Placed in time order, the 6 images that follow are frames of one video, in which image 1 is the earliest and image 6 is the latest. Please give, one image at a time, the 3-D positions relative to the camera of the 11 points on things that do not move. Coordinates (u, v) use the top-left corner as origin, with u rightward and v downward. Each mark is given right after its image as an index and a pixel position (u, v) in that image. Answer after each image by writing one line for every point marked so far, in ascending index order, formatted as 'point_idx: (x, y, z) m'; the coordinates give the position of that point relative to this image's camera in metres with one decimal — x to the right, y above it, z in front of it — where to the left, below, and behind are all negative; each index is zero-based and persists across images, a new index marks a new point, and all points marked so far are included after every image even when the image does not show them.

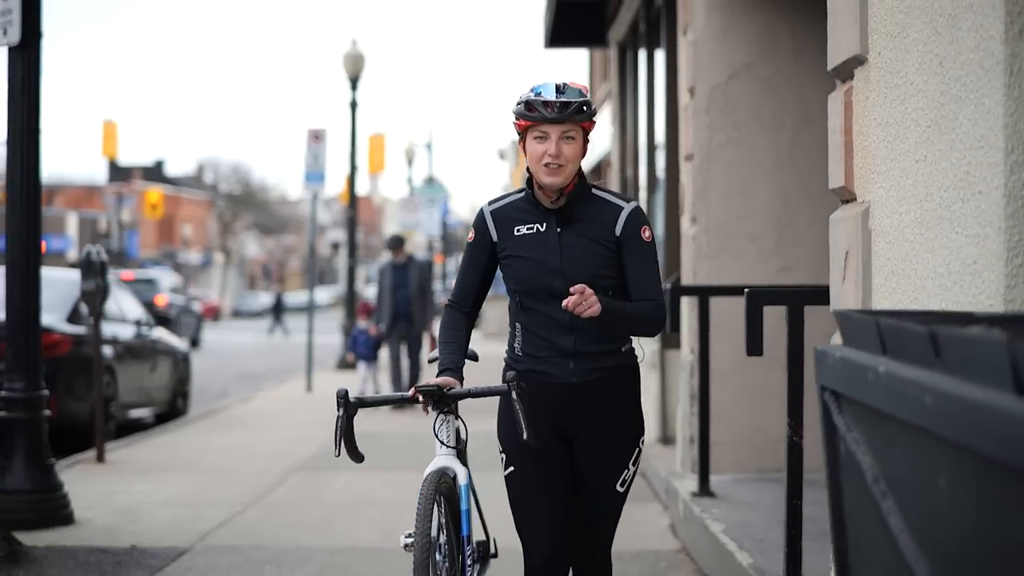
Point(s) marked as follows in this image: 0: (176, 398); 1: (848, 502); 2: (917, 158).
0: (-3.8, -1.2, +13.8) m
1: (+0.6, -0.4, +2.3) m
2: (+1.0, +0.3, +3.1) m
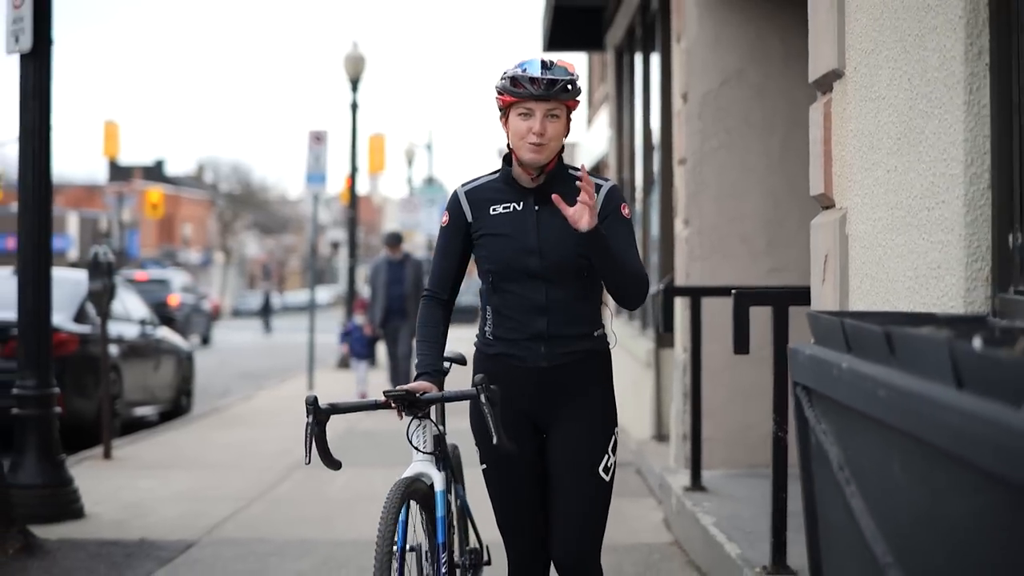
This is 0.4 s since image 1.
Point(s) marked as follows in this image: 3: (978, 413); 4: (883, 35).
0: (-3.8, -1.2, +14.0) m
1: (+0.6, -0.4, +2.5) m
2: (+1.0, +0.3, +3.3) m
3: (+0.6, -0.2, +1.6) m
4: (+1.0, +0.7, +3.3) m
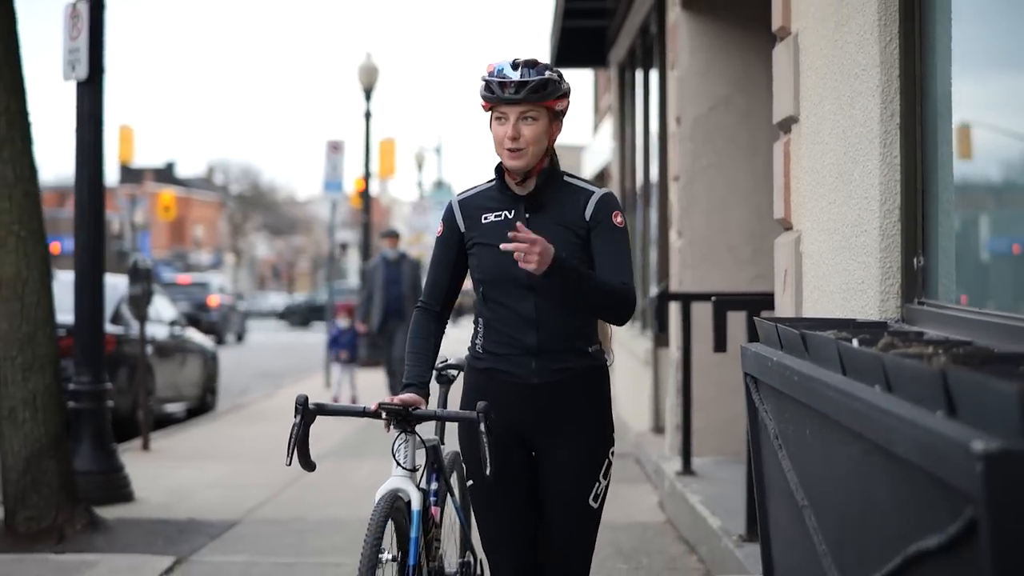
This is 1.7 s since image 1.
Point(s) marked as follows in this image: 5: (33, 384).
0: (-3.7, -1.3, +14.8) m
1: (+0.7, -0.4, +3.2) m
2: (+1.0, +0.3, +4.0) m
3: (+0.6, -0.2, +2.3) m
4: (+1.0, +0.6, +4.0) m
5: (-2.6, -0.5, +6.6) m
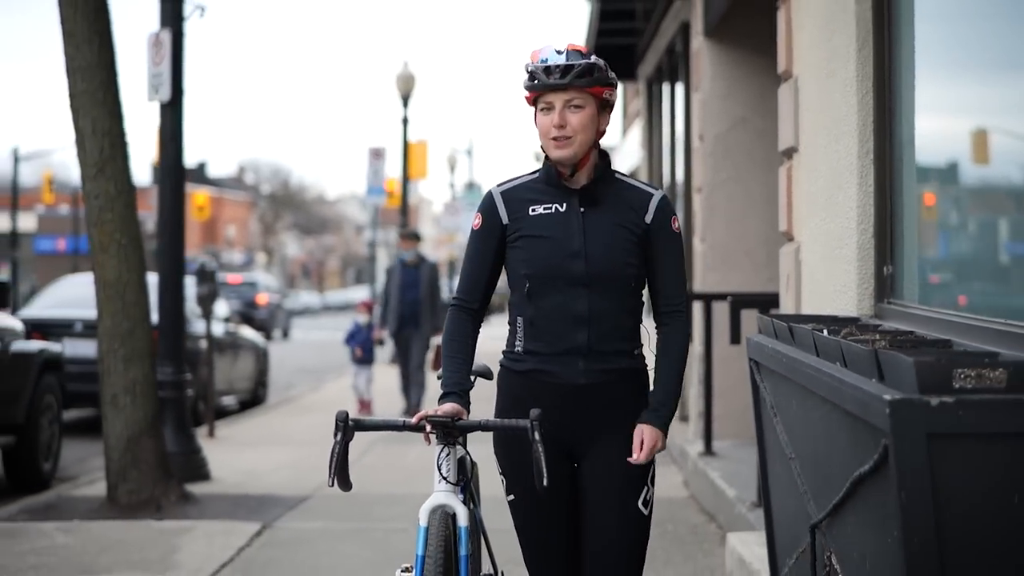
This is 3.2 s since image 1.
0: (-3.3, -1.3, +15.7) m
1: (+0.8, -0.4, +4.0) m
2: (+1.2, +0.3, +4.8) m
3: (+0.8, -0.2, +3.2) m
4: (+1.2, +0.6, +4.8) m
5: (-2.3, -0.5, +7.5) m
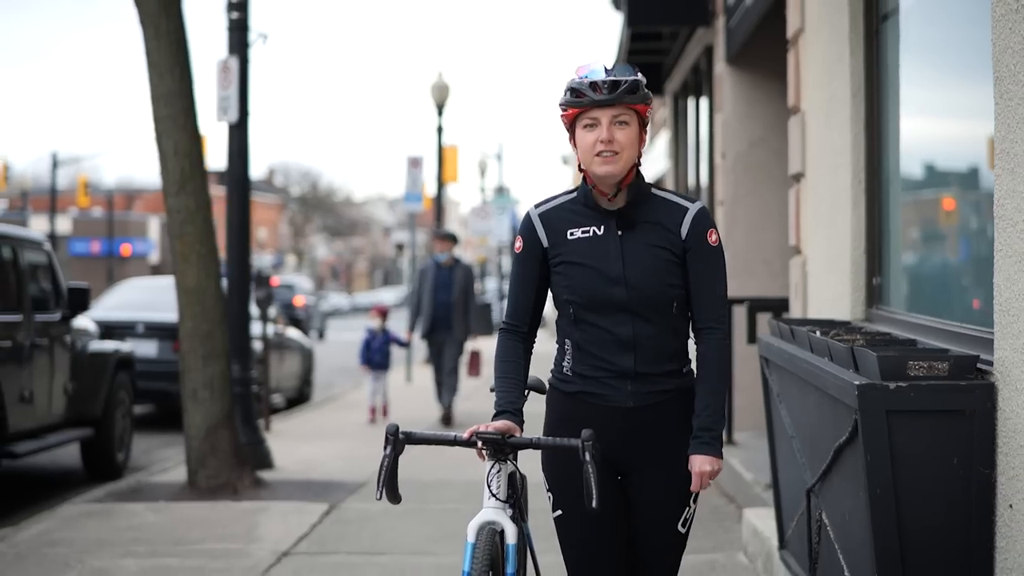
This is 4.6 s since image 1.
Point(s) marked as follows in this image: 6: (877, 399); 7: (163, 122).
0: (-2.8, -1.3, +16.6) m
1: (+1.0, -0.5, +4.8) m
2: (+1.4, +0.2, +5.6) m
3: (+0.9, -0.2, +3.9) m
4: (+1.4, +0.6, +5.6) m
5: (-2.0, -0.6, +8.3) m
6: (+1.0, -0.3, +3.2) m
7: (-2.3, +1.1, +8.1) m
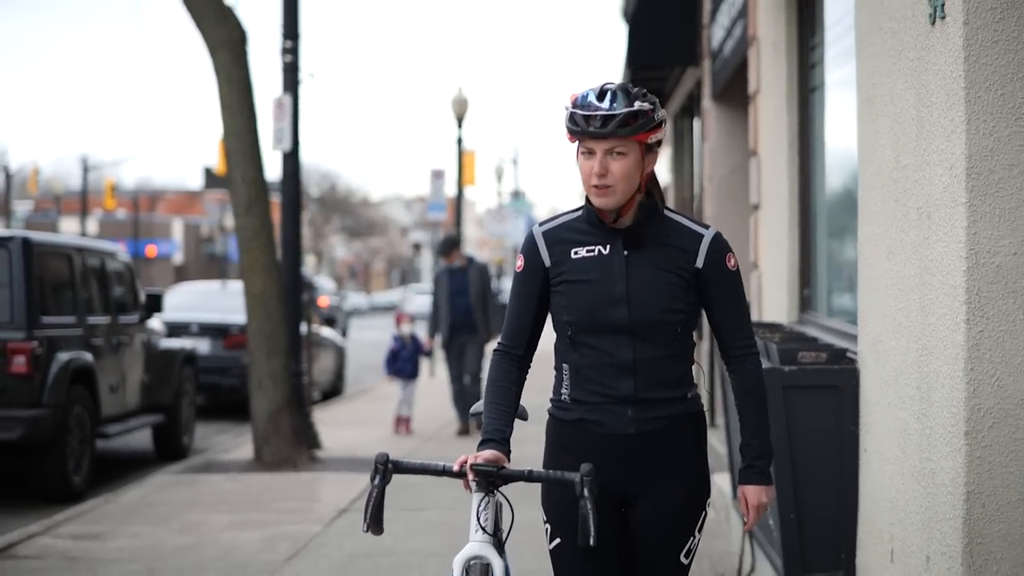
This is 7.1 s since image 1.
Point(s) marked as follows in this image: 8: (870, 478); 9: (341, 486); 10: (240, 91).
0: (-2.6, -1.4, +18.1) m
1: (+1.1, -0.5, +6.3) m
2: (+1.5, +0.2, +7.1) m
3: (+1.0, -0.3, +5.4) m
4: (+1.5, +0.5, +7.1) m
5: (-1.9, -0.6, +9.8) m
6: (+1.0, -0.3, +4.7) m
7: (-2.2, +1.1, +9.7) m
8: (+1.3, -0.7, +4.6) m
9: (-1.3, -1.4, +9.0) m
10: (-2.1, +1.6, +9.6) m
